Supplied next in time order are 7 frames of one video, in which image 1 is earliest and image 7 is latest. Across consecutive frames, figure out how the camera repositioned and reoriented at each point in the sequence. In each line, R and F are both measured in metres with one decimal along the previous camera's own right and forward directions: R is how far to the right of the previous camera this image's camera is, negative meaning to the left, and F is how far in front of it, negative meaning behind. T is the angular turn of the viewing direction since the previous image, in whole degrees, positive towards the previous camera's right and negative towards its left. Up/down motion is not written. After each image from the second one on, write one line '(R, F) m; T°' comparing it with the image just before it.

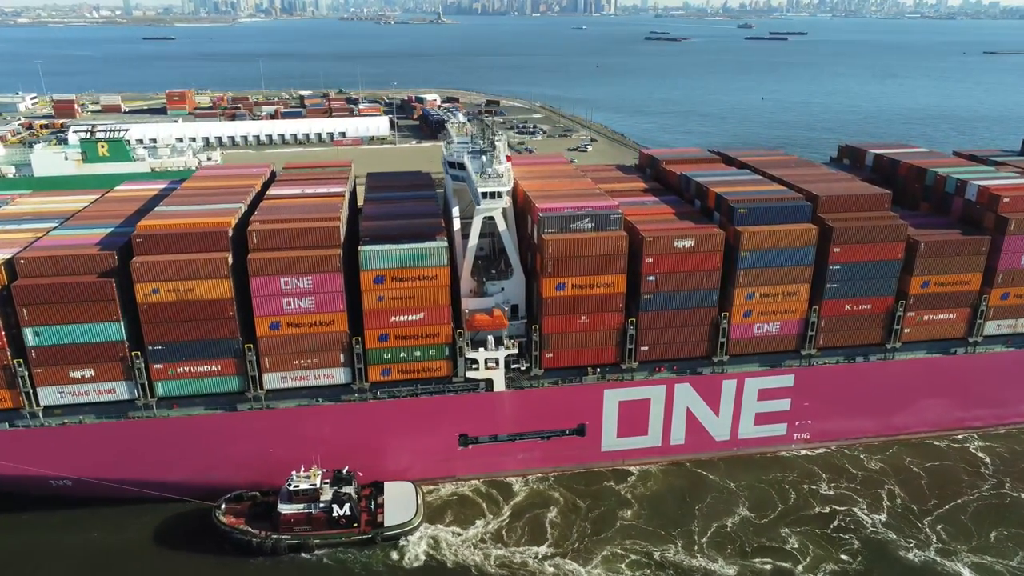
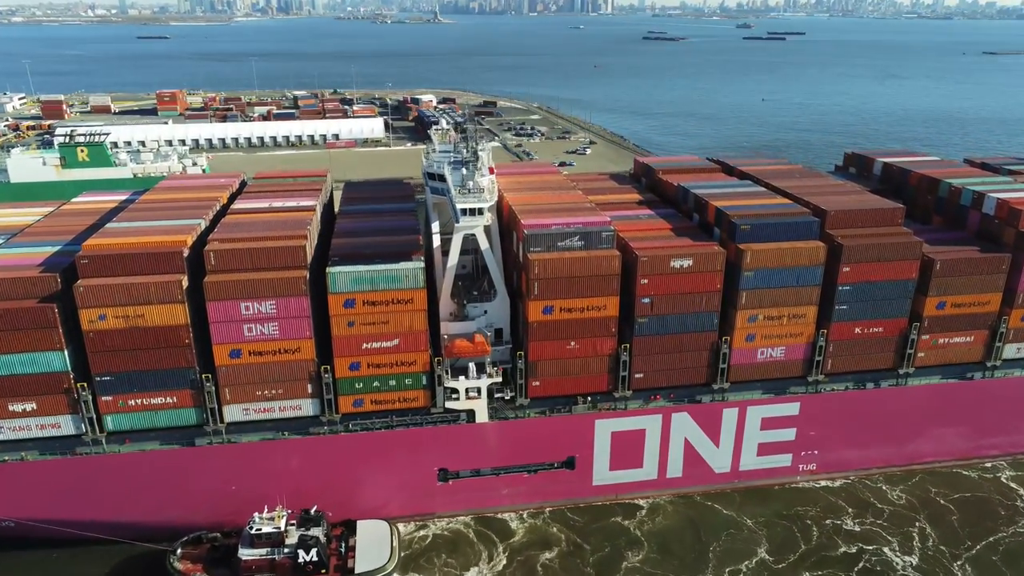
(+0.4, +1.7) m; 0°
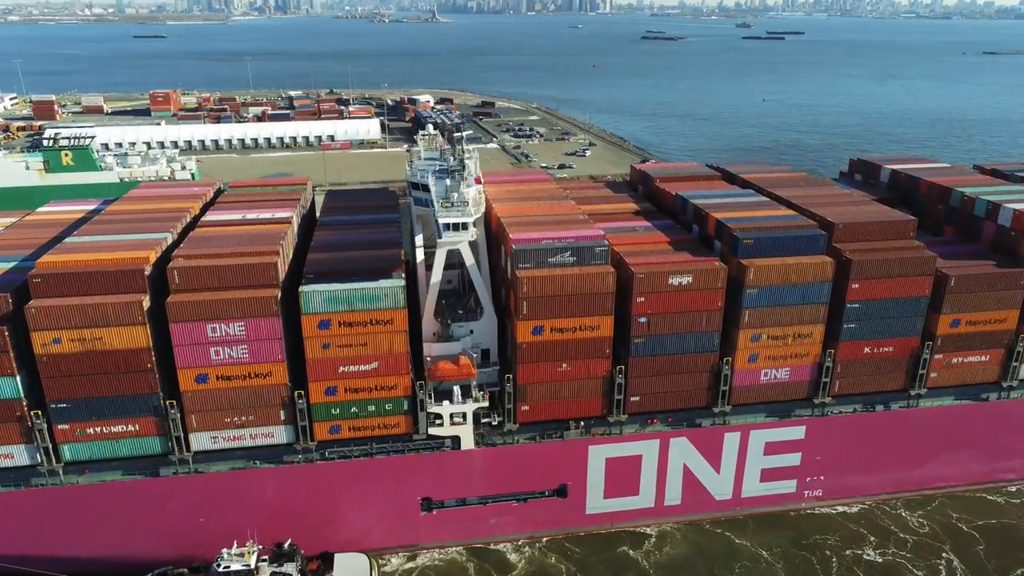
(+0.3, +1.2) m; 0°
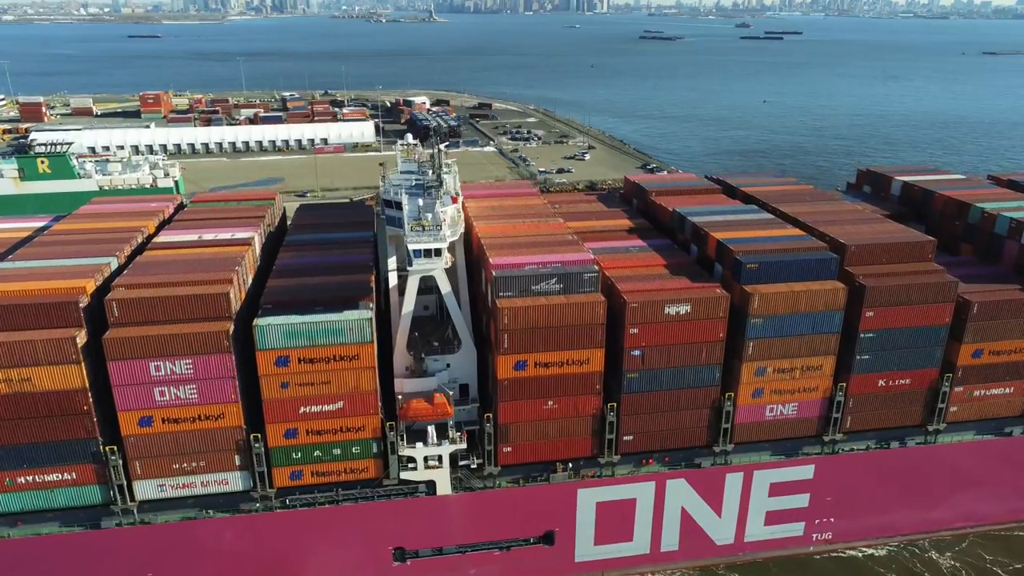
(+0.4, +1.7) m; 0°
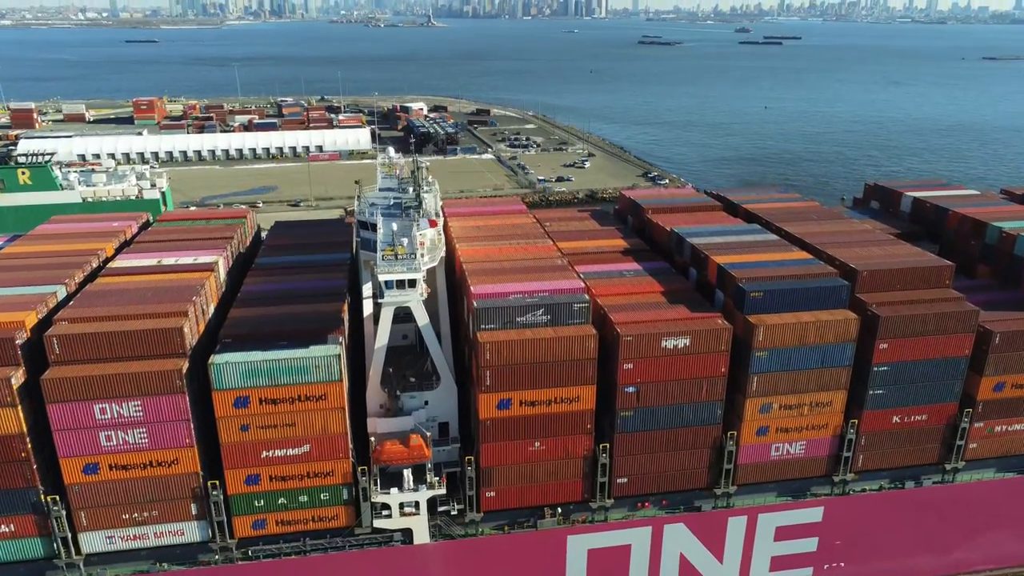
(+0.3, +1.4) m; 0°
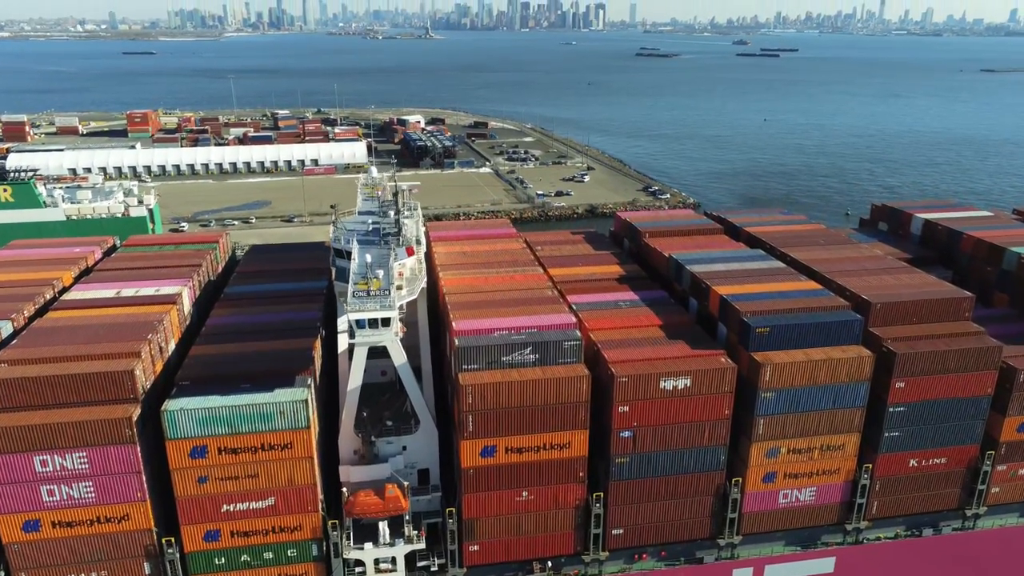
(+0.2, +1.2) m; 0°
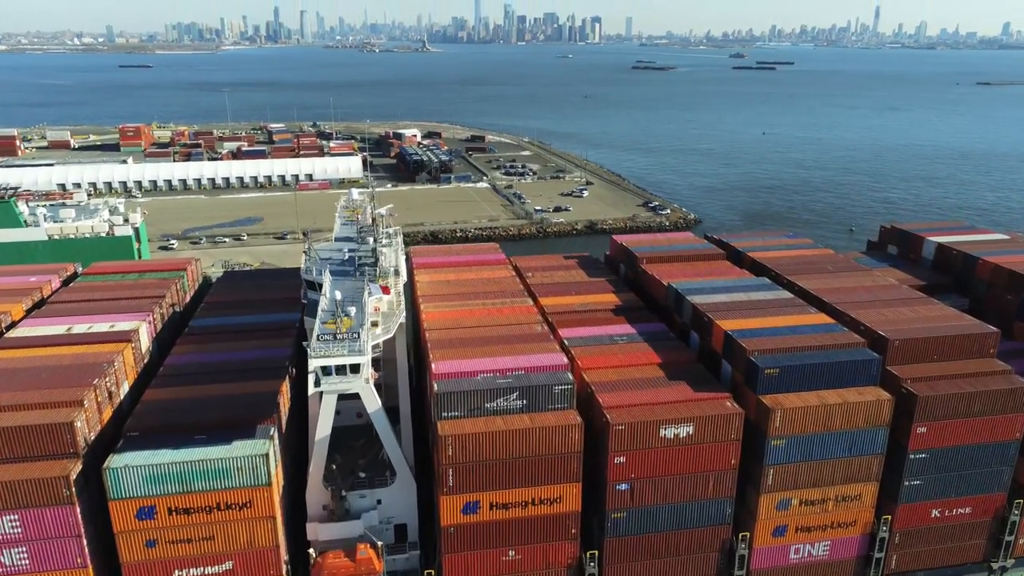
(+0.2, +1.3) m; 0°
